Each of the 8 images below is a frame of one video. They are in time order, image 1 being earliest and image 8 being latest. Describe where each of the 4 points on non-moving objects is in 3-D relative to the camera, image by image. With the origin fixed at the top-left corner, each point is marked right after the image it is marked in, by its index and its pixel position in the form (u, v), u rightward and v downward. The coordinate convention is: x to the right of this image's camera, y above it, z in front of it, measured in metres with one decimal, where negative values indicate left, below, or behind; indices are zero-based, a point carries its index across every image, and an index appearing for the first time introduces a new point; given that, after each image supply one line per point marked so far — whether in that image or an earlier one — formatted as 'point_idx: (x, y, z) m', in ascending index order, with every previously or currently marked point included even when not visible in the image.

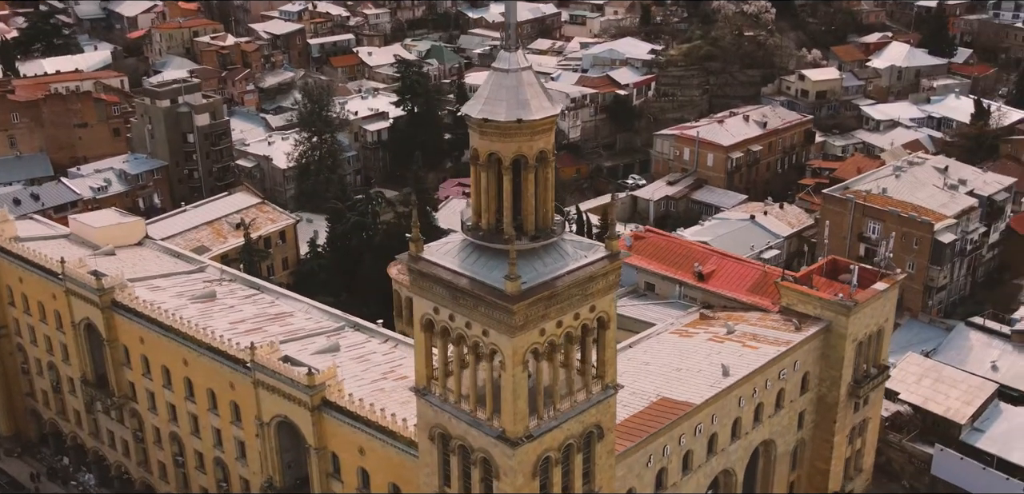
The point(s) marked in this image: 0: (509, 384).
0: (0.0, -2.7, +19.8) m
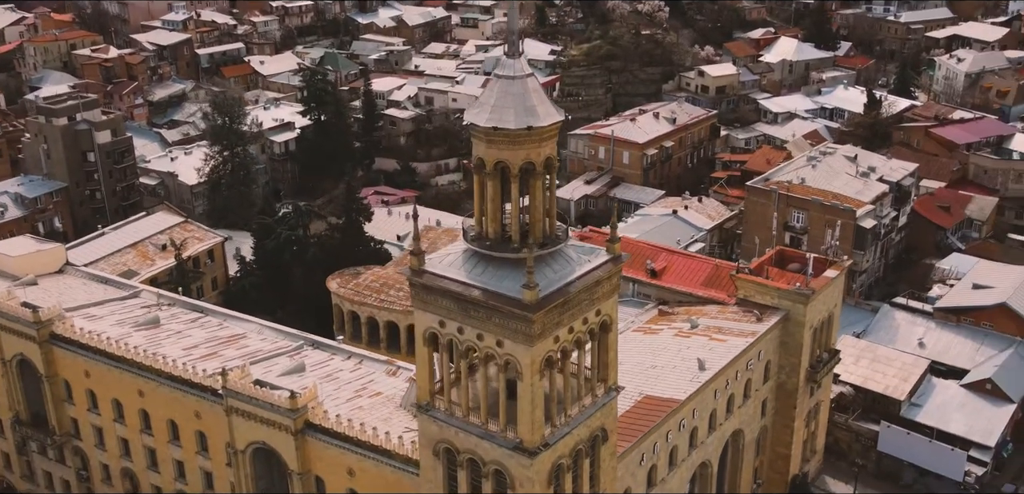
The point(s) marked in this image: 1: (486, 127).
0: (+0.3, -2.9, +19.6) m
1: (-0.5, +2.3, +18.9) m
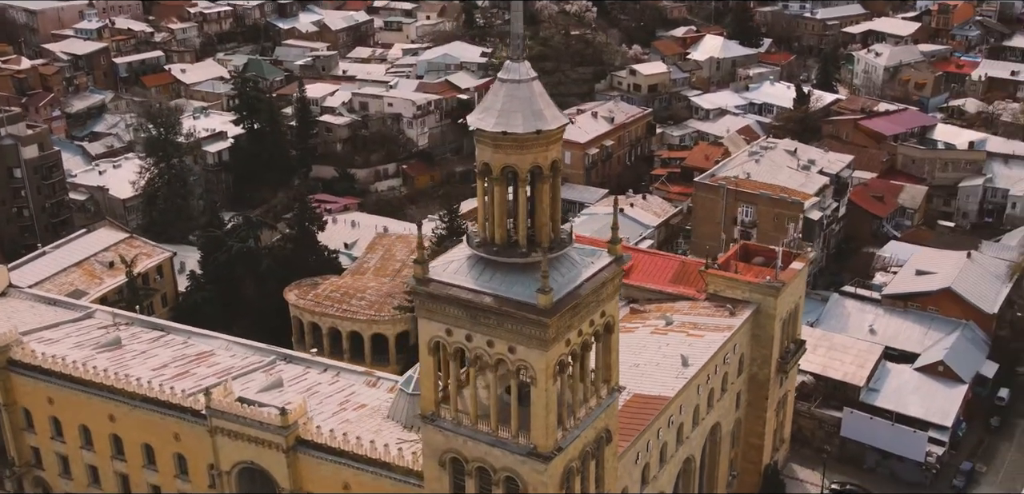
0: (+0.6, -3.0, +19.5) m
1: (-0.3, +2.2, +18.7) m
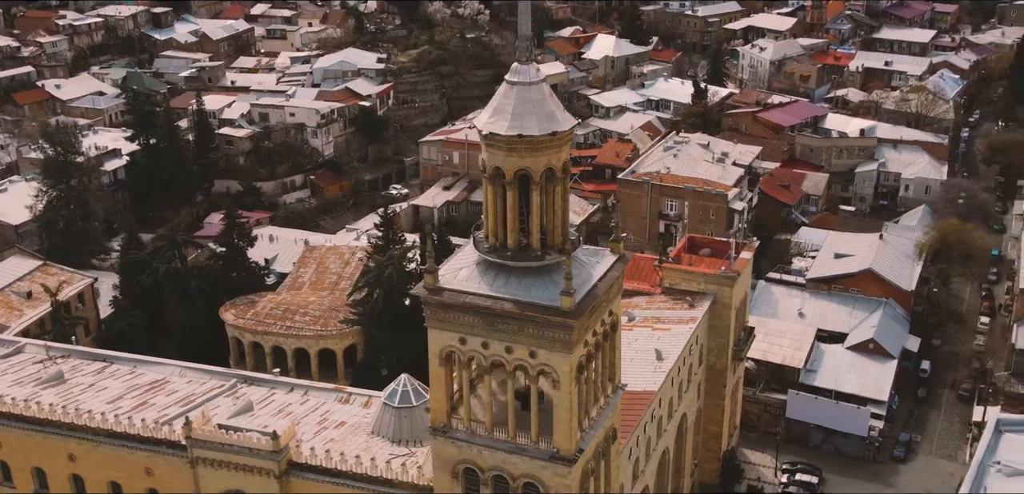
0: (+1.1, -3.0, +19.4) m
1: (0.0, +2.1, +18.5) m
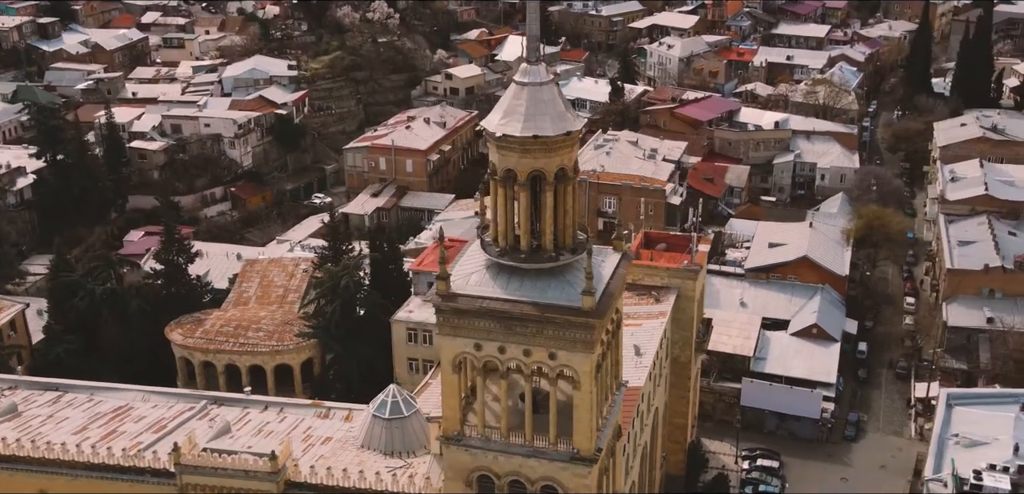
0: (+1.5, -3.0, +19.3) m
1: (+0.2, +2.0, +18.3) m
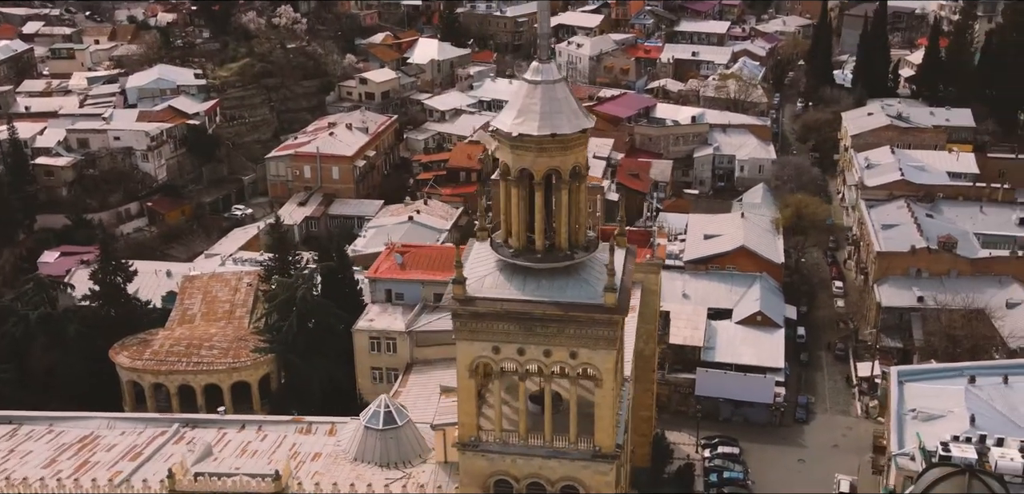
0: (+1.9, -2.9, +19.3) m
1: (+0.6, +2.0, +18.2) m
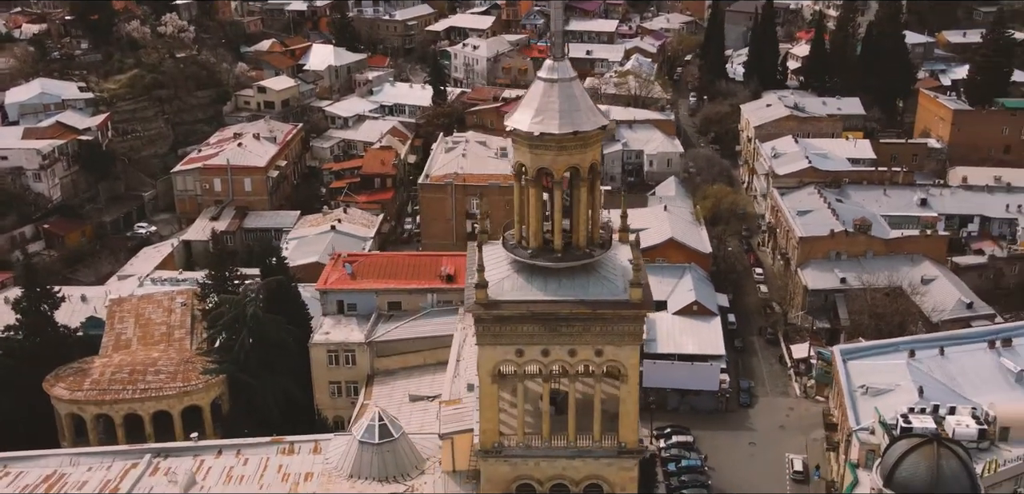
0: (+2.4, -2.8, +19.3) m
1: (+0.9, +2.1, +18.0) m
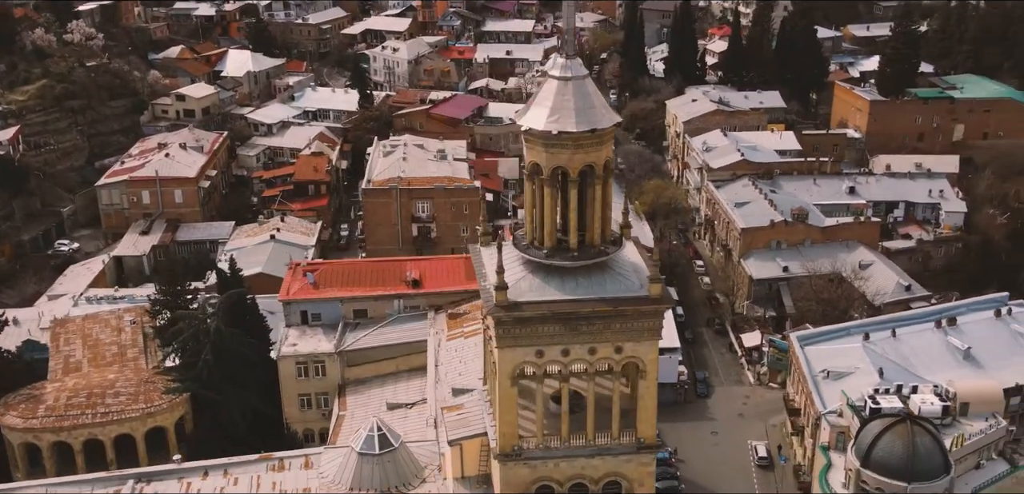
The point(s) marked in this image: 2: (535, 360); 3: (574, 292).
0: (+2.7, -2.8, +19.4) m
1: (+1.3, +2.1, +17.9) m
2: (+0.4, -2.1, +19.0) m
3: (+1.2, -0.9, +18.7) m
